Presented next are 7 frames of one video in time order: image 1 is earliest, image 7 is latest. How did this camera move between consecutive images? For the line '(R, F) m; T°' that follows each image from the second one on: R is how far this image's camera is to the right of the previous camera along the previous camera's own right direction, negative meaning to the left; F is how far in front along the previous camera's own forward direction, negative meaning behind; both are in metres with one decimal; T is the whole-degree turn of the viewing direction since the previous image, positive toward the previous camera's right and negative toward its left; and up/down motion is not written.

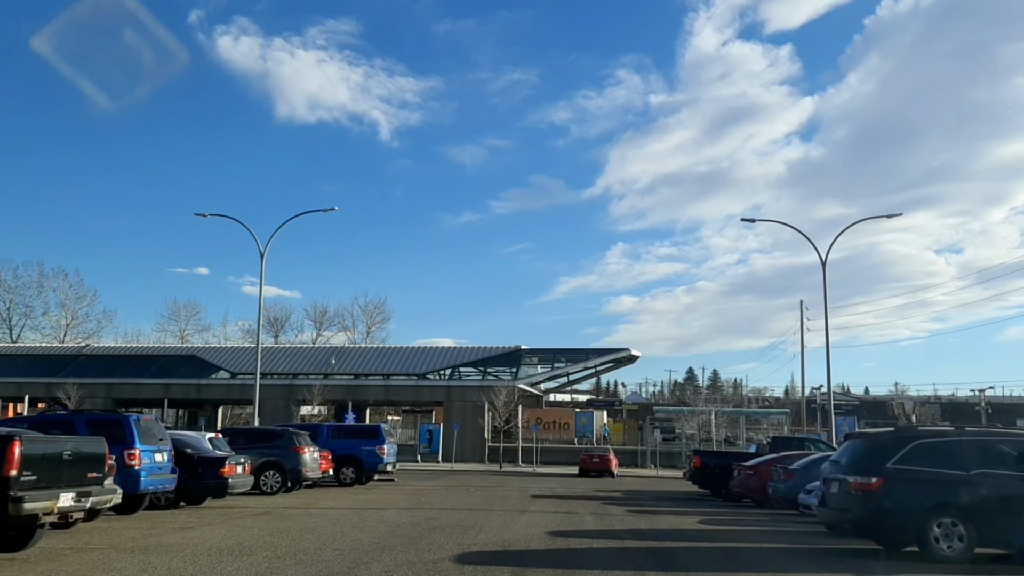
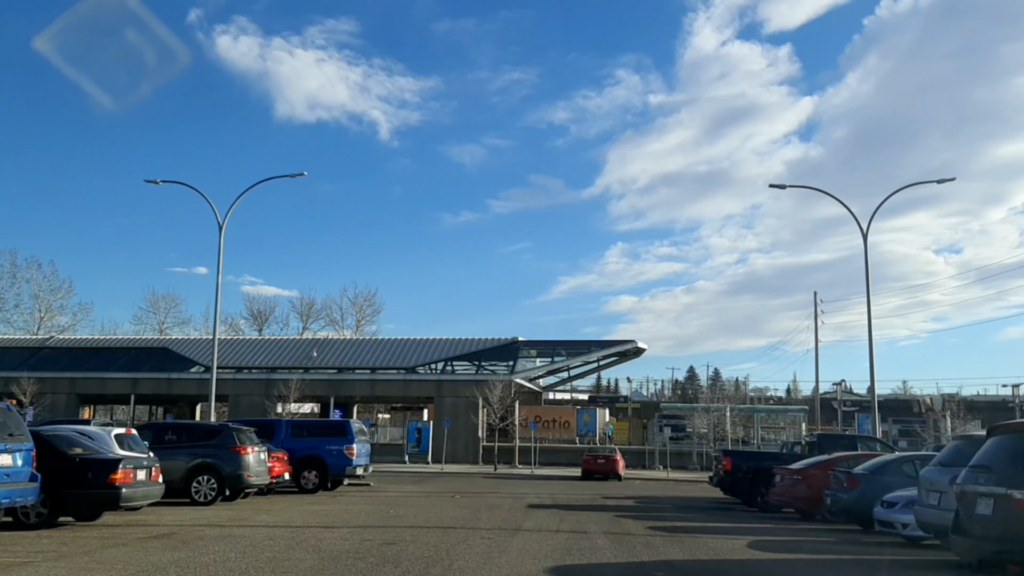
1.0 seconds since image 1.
(+0.1, +4.0) m; 0°
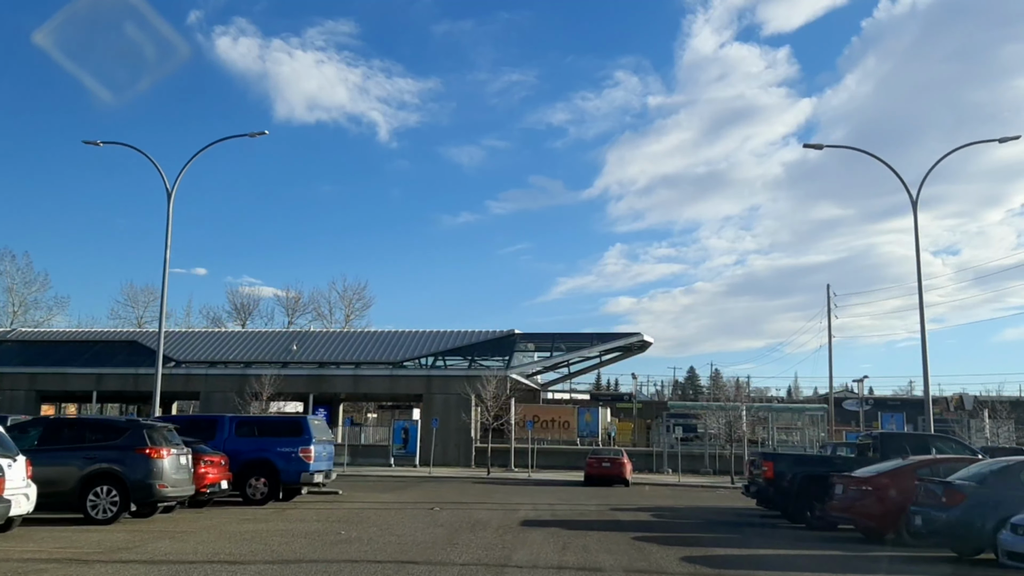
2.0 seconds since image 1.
(+0.1, +3.7) m; 0°
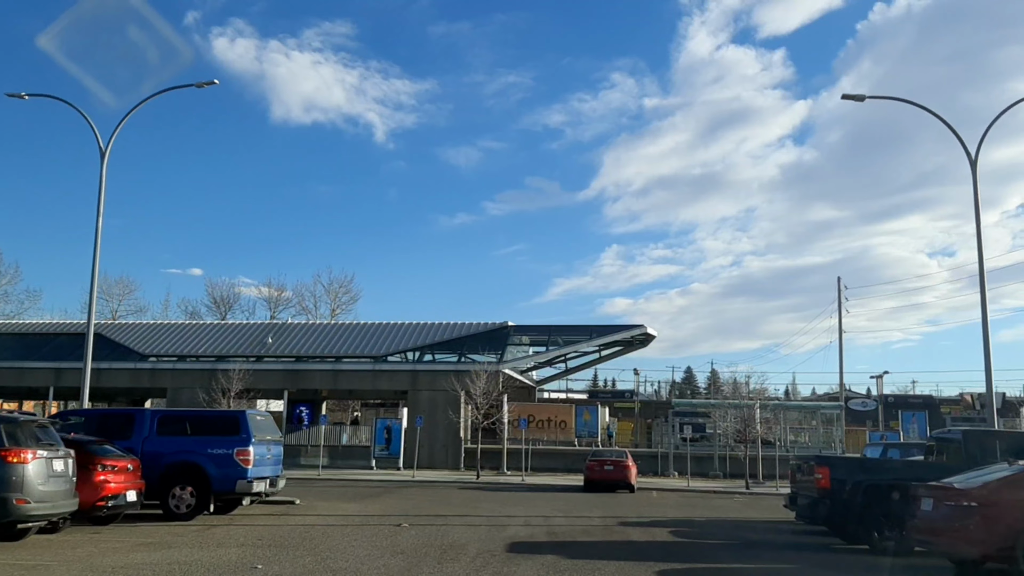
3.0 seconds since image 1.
(+0.1, +3.4) m; 0°
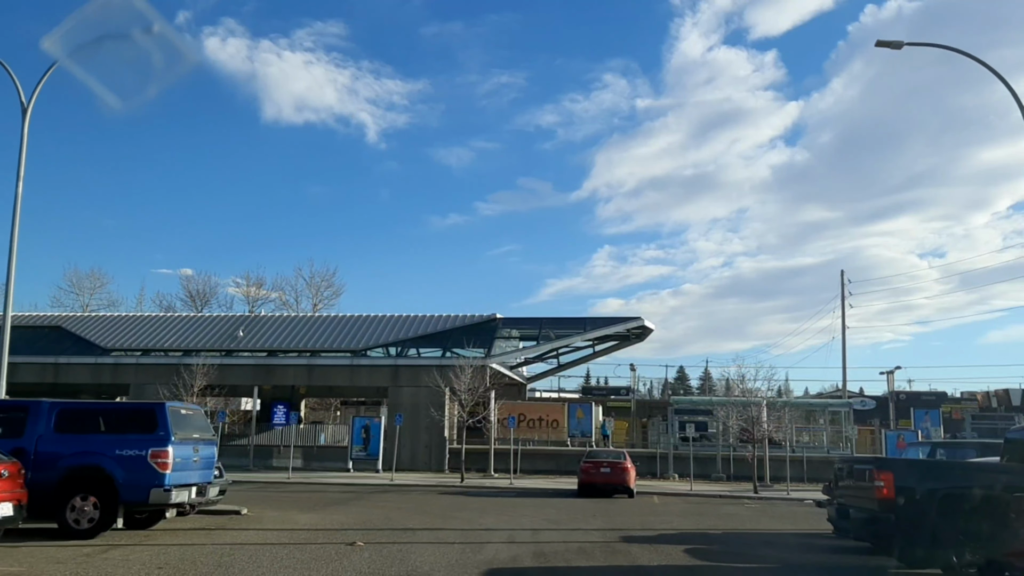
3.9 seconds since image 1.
(+0.1, +2.7) m; 0°
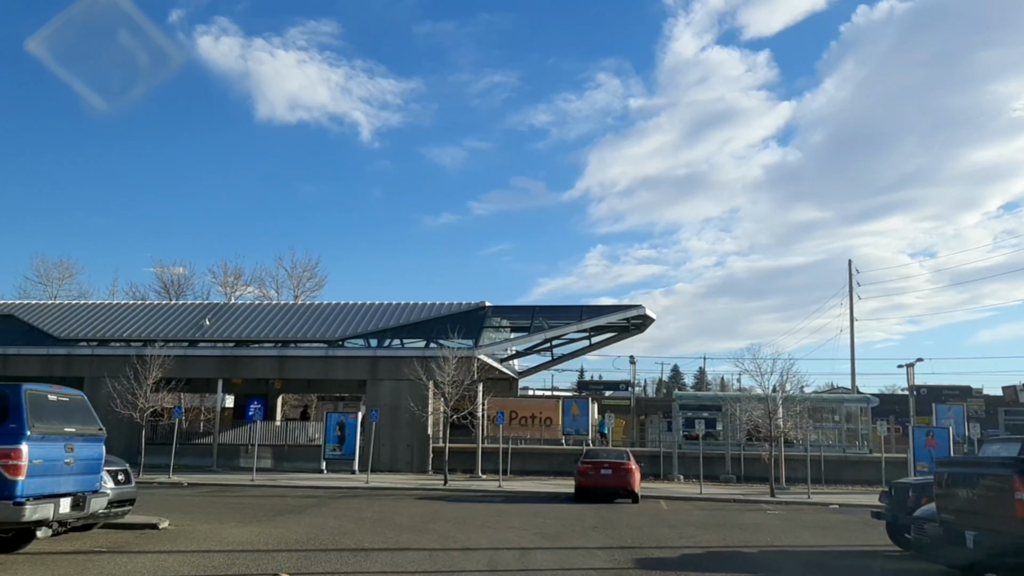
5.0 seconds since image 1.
(+0.1, +3.1) m; 0°
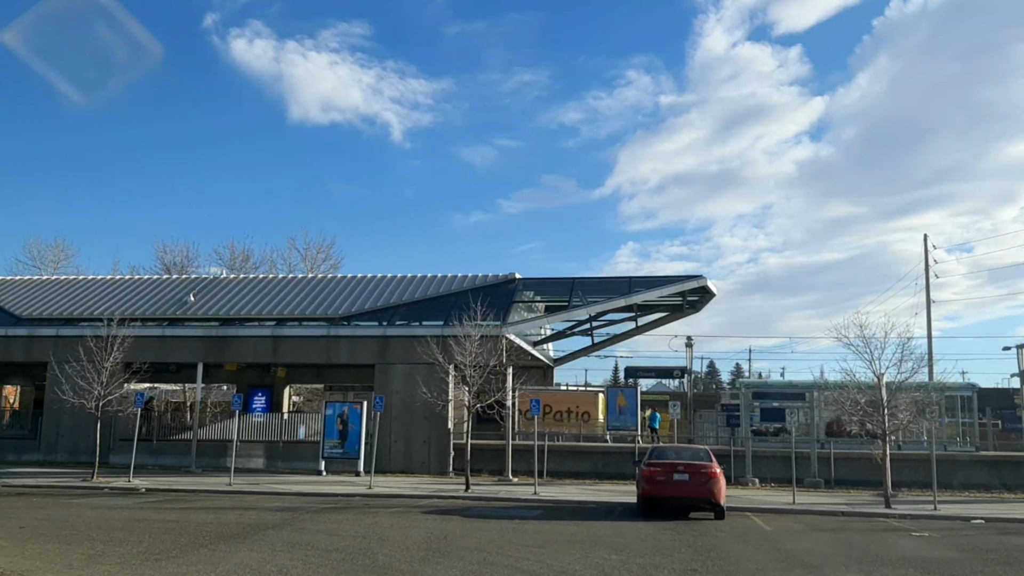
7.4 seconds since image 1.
(-0.1, +5.6) m; -2°
